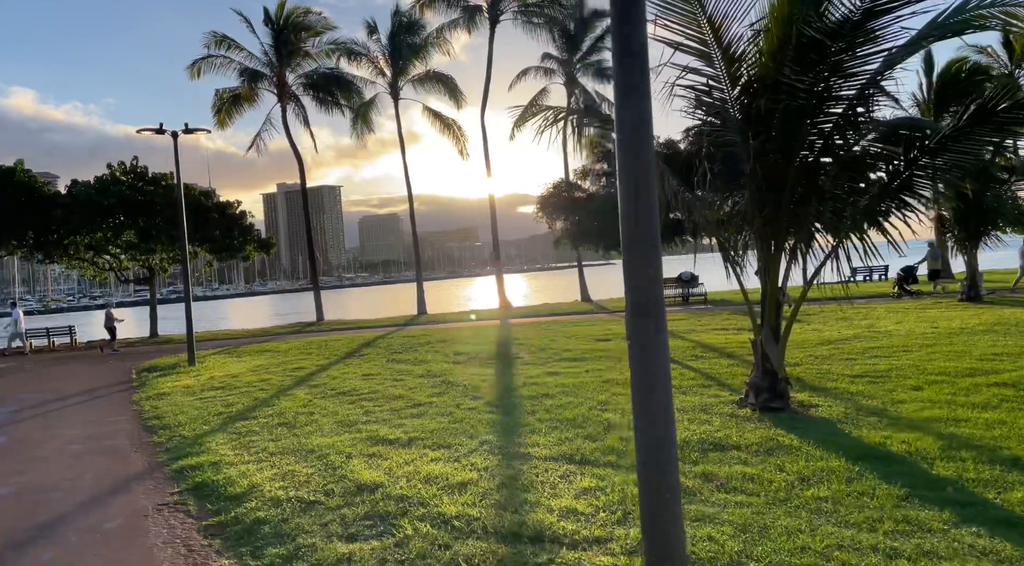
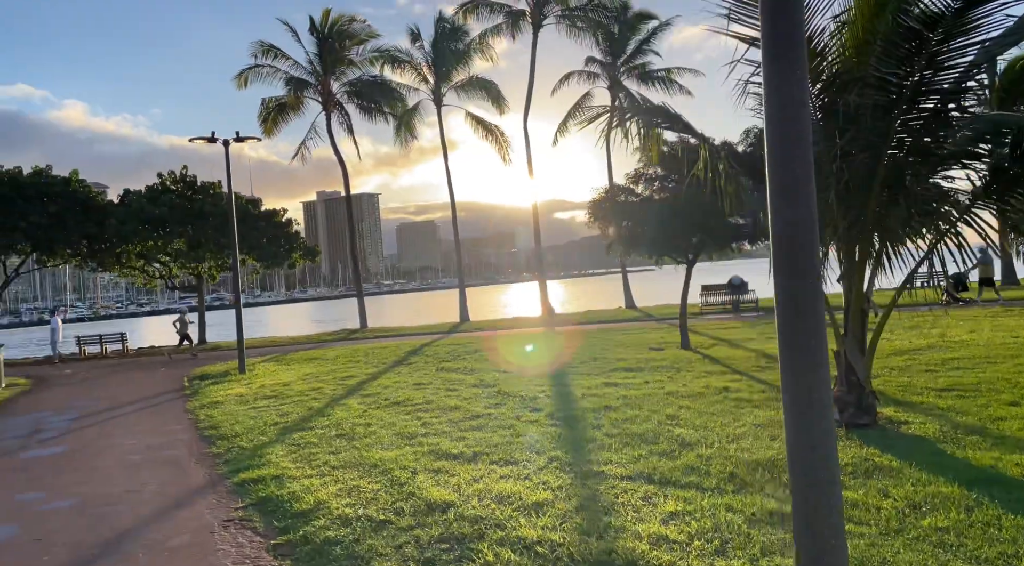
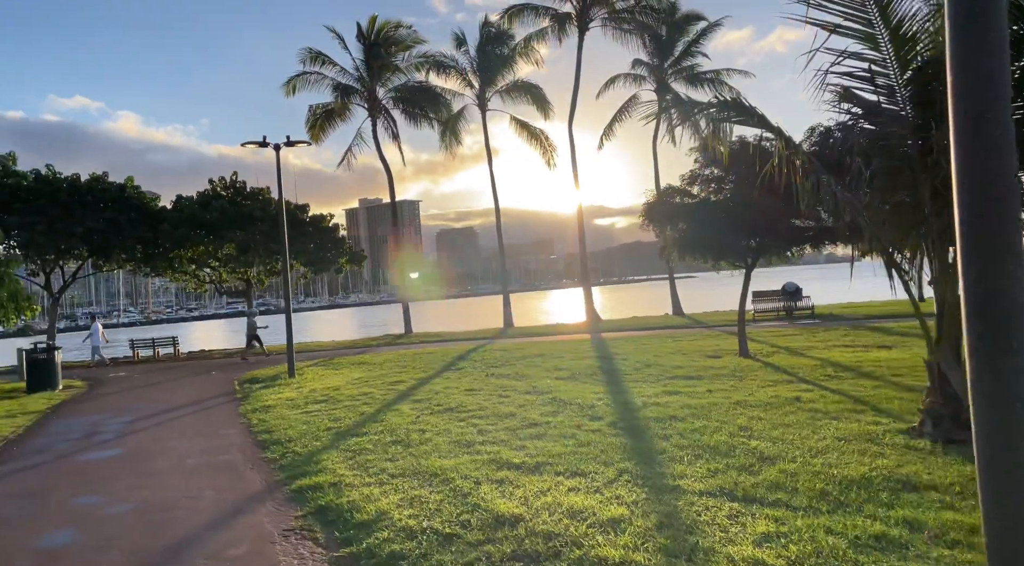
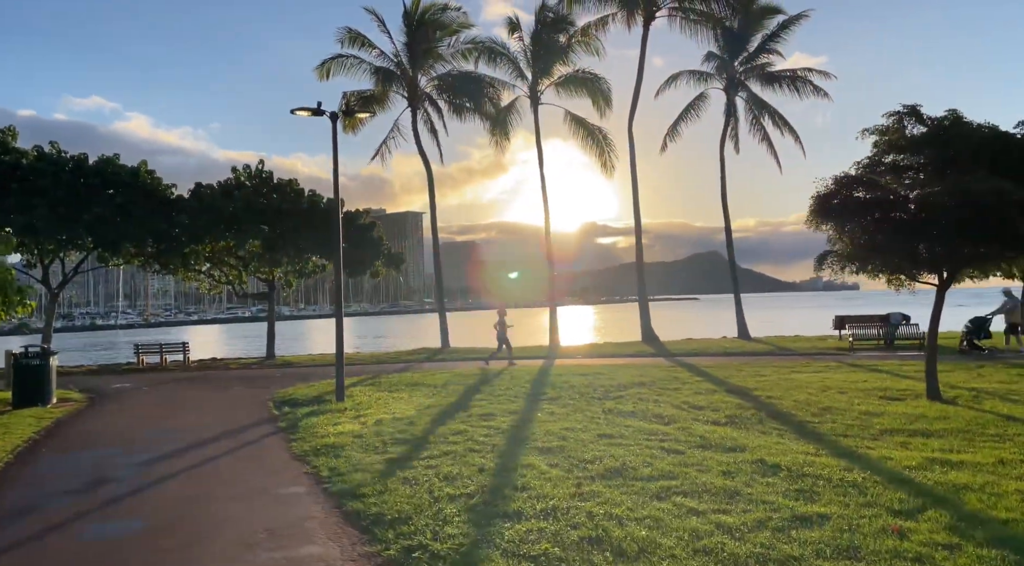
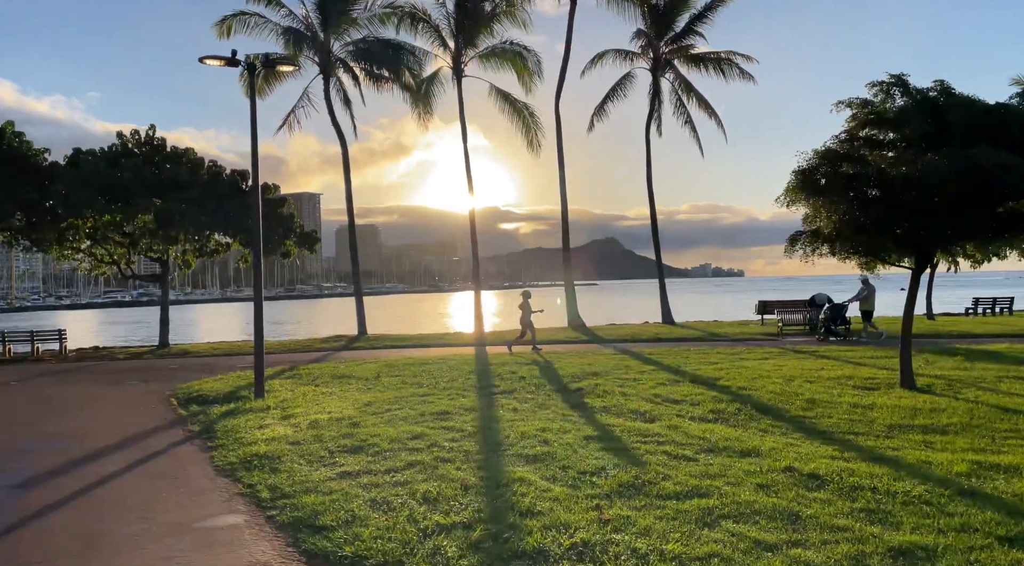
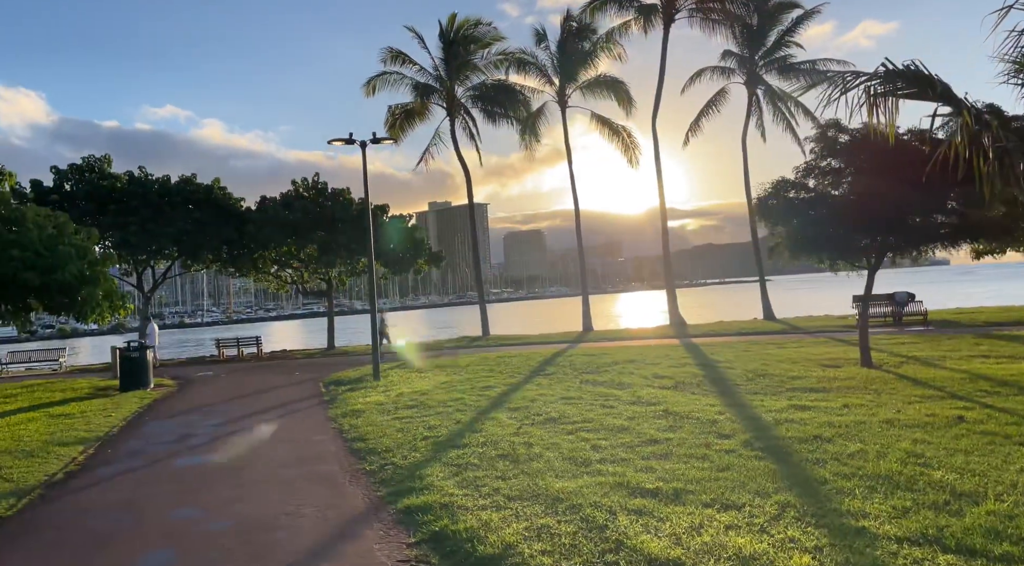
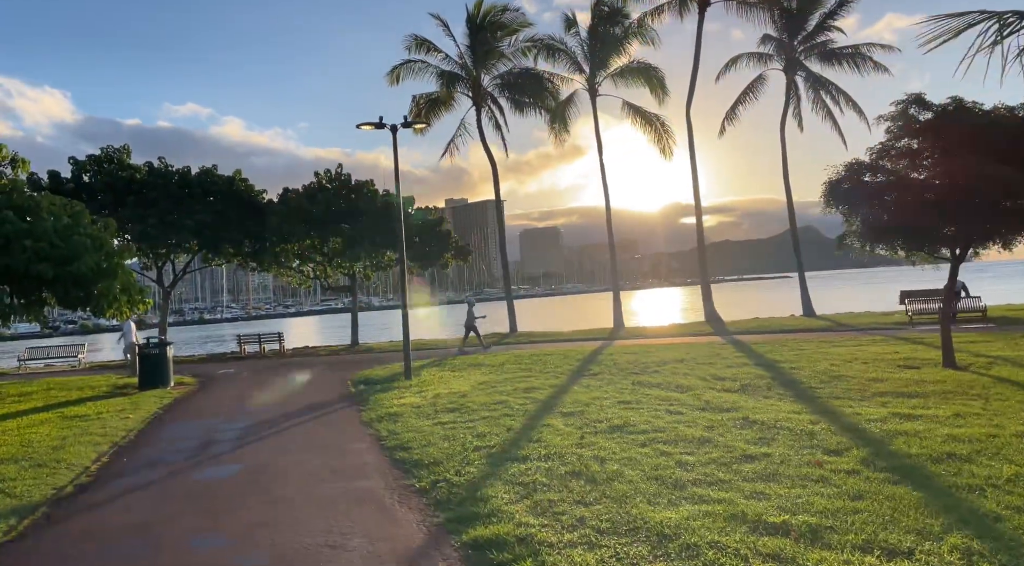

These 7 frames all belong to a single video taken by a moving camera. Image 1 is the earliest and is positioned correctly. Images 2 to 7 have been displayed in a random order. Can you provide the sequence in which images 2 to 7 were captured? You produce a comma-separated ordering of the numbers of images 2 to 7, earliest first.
2, 3, 6, 7, 4, 5
